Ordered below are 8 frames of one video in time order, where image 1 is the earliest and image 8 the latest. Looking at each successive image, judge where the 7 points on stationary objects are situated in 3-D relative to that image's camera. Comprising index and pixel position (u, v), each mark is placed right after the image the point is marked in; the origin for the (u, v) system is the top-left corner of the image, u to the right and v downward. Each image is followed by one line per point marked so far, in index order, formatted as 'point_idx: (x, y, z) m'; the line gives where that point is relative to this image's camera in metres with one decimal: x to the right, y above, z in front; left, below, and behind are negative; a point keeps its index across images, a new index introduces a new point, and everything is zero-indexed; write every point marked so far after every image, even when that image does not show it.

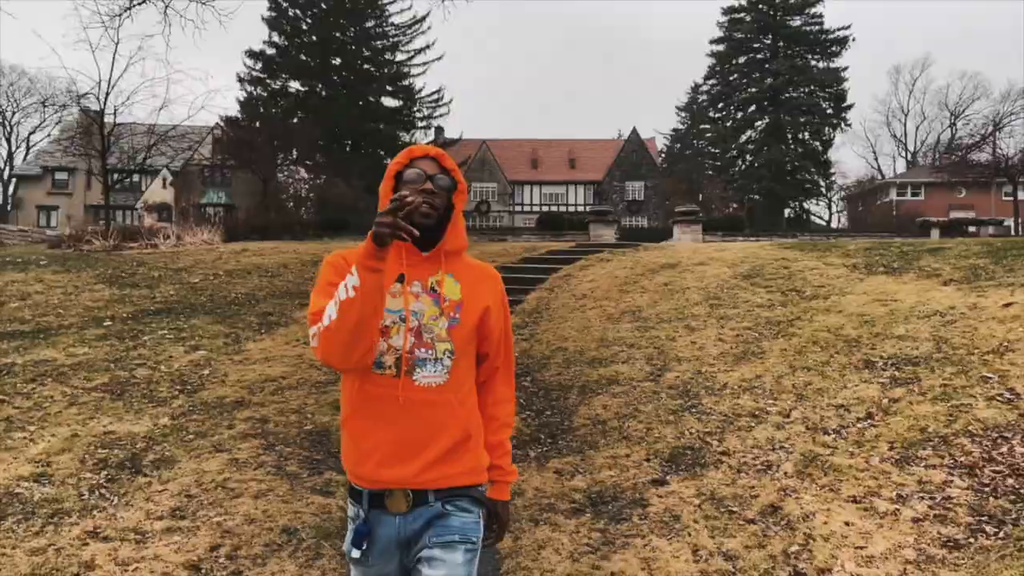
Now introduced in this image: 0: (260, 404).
0: (-2.1, -1.0, +6.5) m
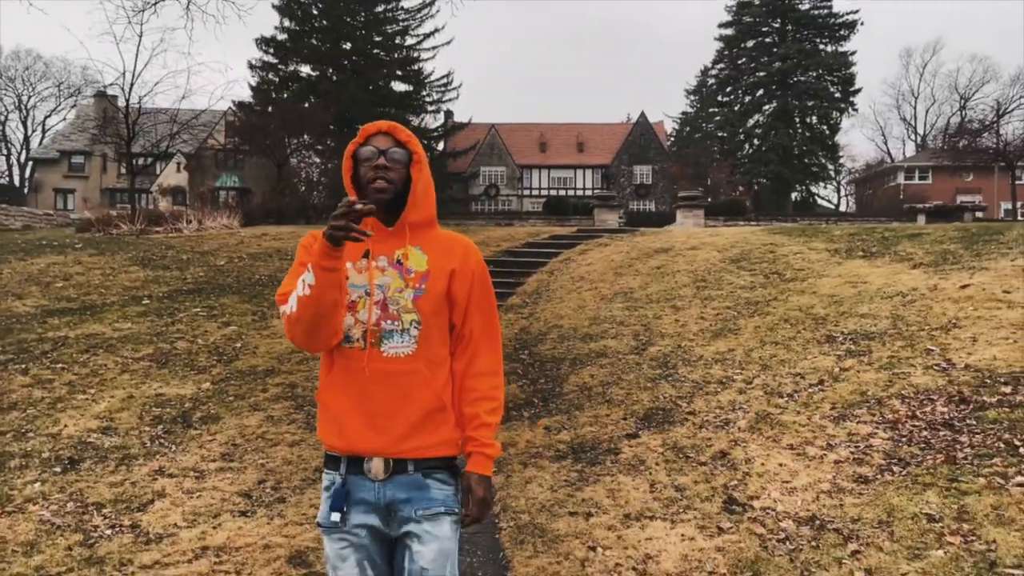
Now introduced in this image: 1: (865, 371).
0: (-2.1, -0.8, +7.4) m
1: (+2.9, -0.7, +6.5) m
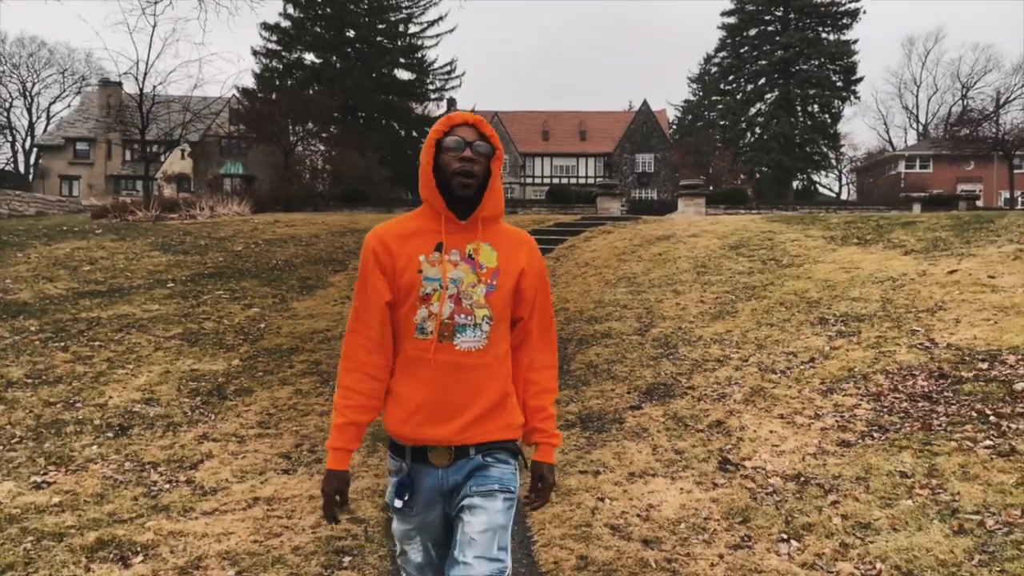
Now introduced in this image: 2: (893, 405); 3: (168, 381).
0: (-2.0, -0.6, +7.8) m
1: (+3.0, -0.5, +6.9) m
2: (+2.7, -0.8, +5.5) m
3: (-3.0, -0.8, +6.8) m
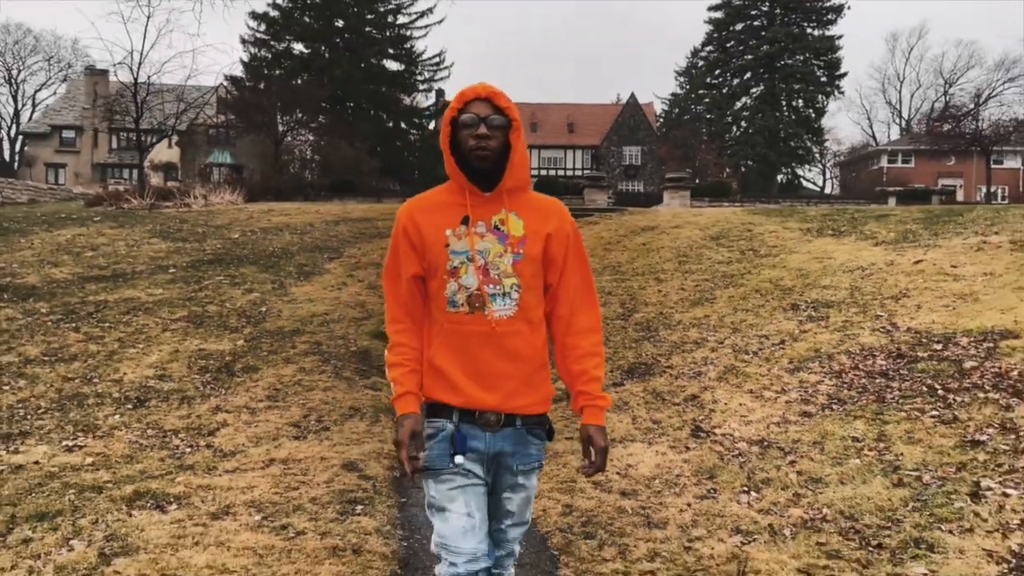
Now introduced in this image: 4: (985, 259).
0: (-2.1, -0.5, +8.2) m
1: (+2.9, -0.4, +7.5) m
2: (+2.6, -0.7, +6.0) m
3: (-3.1, -0.7, +7.2) m
4: (+5.6, +0.3, +9.3) m
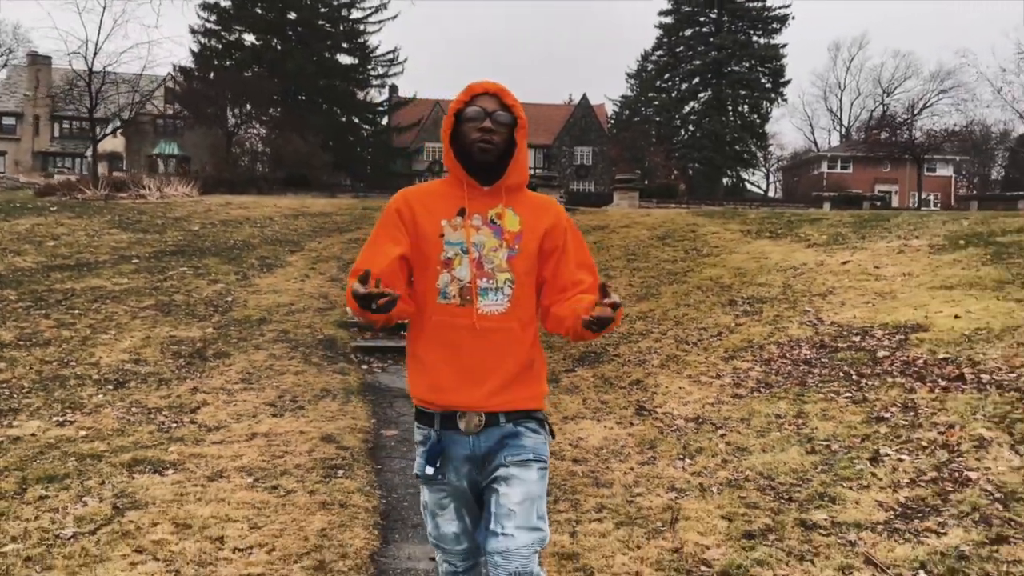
0: (-2.6, -0.4, +8.6) m
1: (+2.5, -0.4, +8.1) m
2: (+2.3, -0.7, +6.7) m
3: (-3.5, -0.5, +7.5) m
4: (+5.1, +0.3, +10.1) m
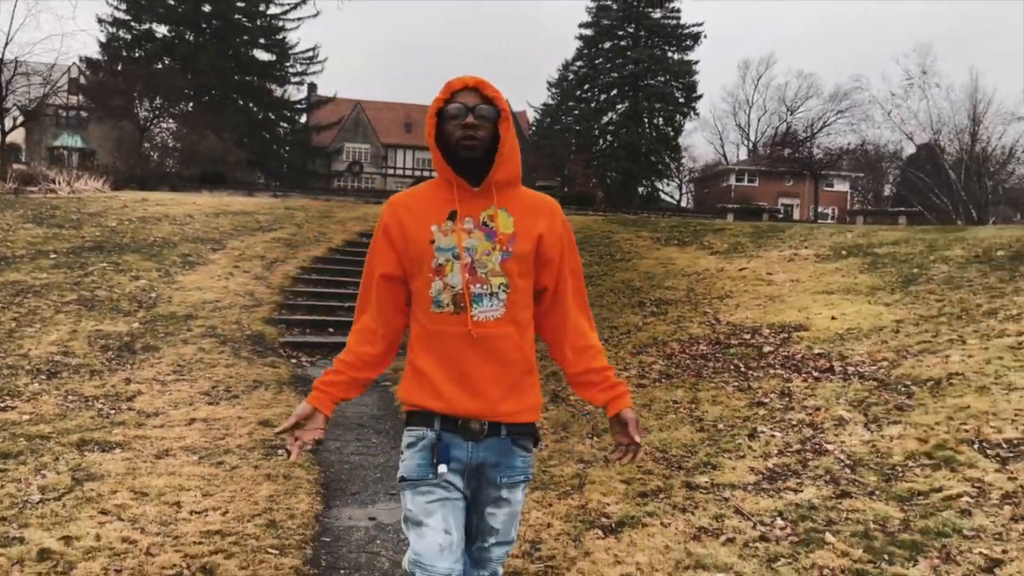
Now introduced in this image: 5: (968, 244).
0: (-3.5, -0.3, +8.8) m
1: (+1.7, -0.4, +8.9) m
2: (+1.6, -0.7, +7.4) m
3: (-4.2, -0.5, +7.6) m
4: (+4.0, +0.3, +11.1) m
5: (+6.8, +0.7, +11.6) m
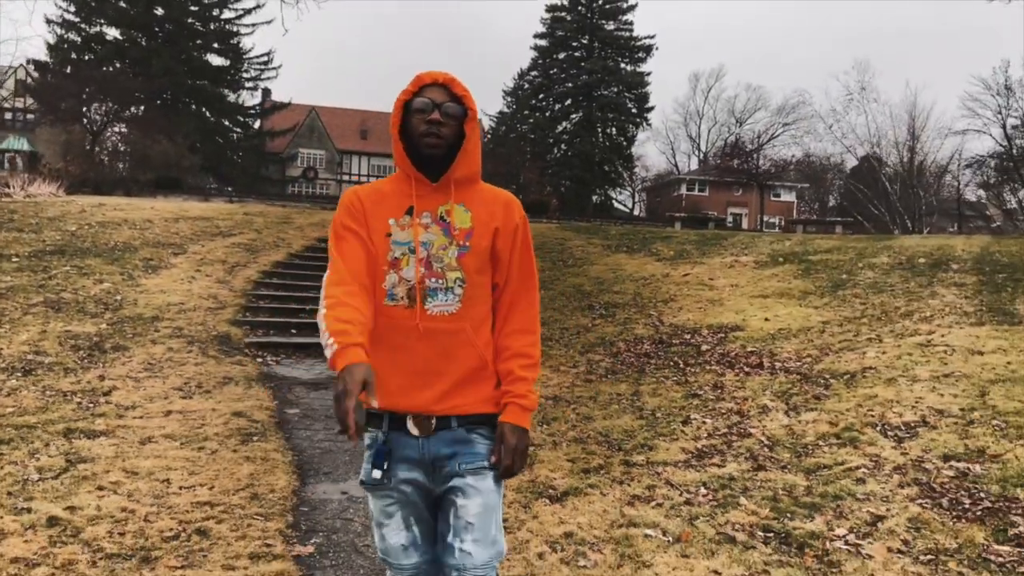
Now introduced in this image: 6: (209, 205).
0: (-4.0, -0.3, +9.1) m
1: (+1.1, -0.5, +9.5) m
2: (+1.2, -0.7, +8.0) m
3: (-4.7, -0.5, +7.8) m
4: (+3.4, +0.2, +11.8) m
5: (+6.1, +0.6, +12.4) m
6: (-7.1, +1.9, +18.2) m
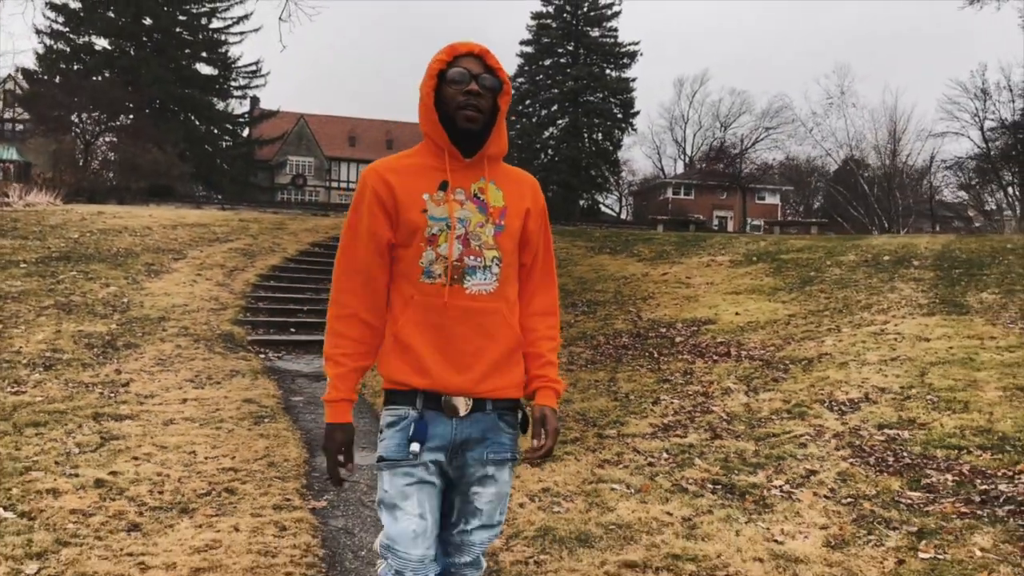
0: (-4.1, -0.4, +9.6) m
1: (+1.0, -0.4, +10.1) m
2: (+1.0, -0.7, +8.6) m
3: (-4.8, -0.5, +8.3) m
4: (+3.2, +0.2, +12.5) m
5: (+5.9, +0.6, +13.1) m
6: (-7.4, +1.8, +18.7) m
